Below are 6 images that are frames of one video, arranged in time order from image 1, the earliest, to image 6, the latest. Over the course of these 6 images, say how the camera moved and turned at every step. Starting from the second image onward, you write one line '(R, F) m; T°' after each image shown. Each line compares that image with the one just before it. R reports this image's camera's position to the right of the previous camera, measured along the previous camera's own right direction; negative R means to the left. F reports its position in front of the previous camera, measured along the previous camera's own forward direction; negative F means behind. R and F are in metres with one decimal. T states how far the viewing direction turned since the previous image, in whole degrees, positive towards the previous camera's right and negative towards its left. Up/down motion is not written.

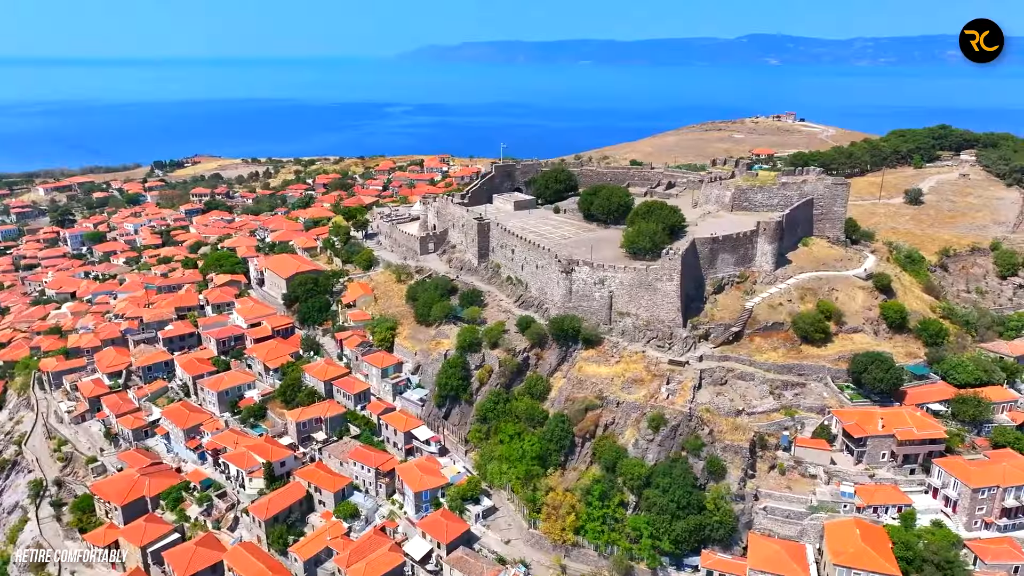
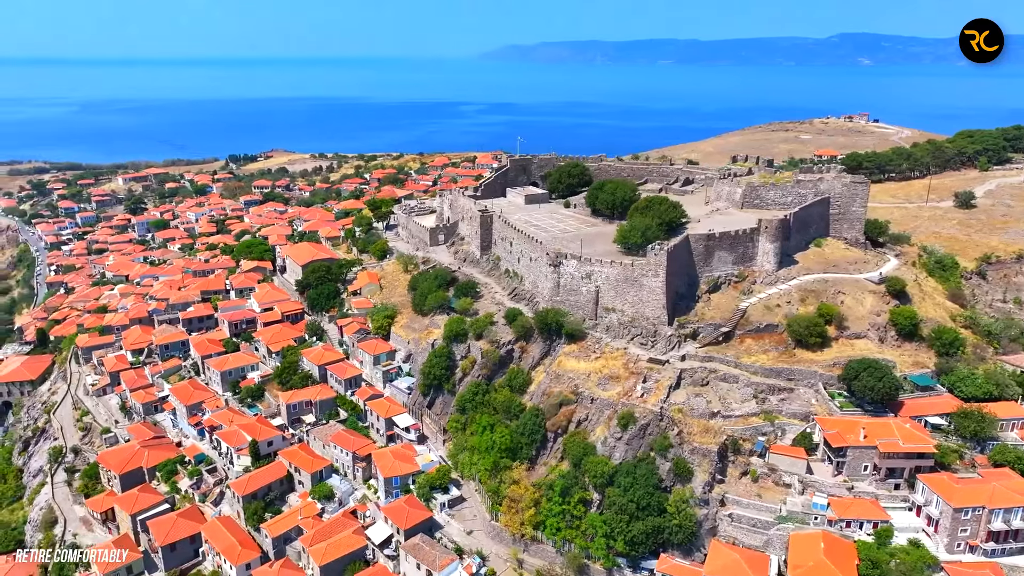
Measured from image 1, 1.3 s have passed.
(+3.4, +0.4) m; -6°
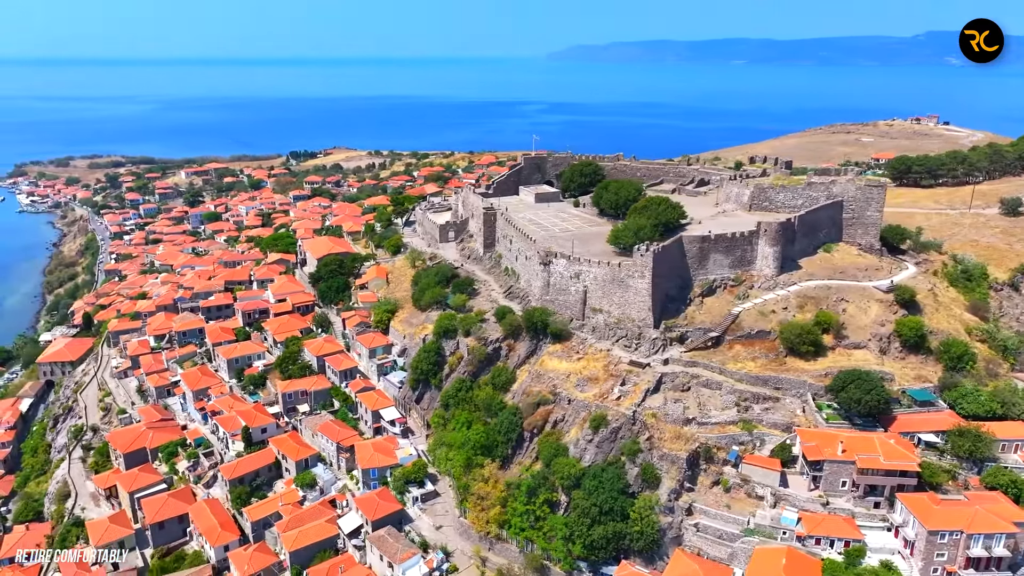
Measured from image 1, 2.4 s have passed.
(+2.9, +0.2) m; -5°
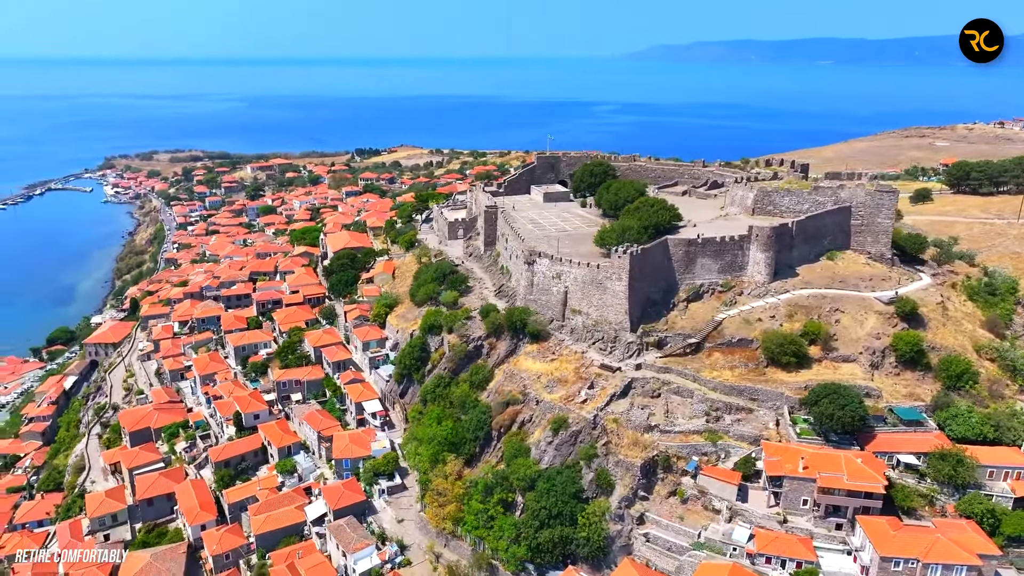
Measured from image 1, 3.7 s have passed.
(+3.5, +0.3) m; -6°
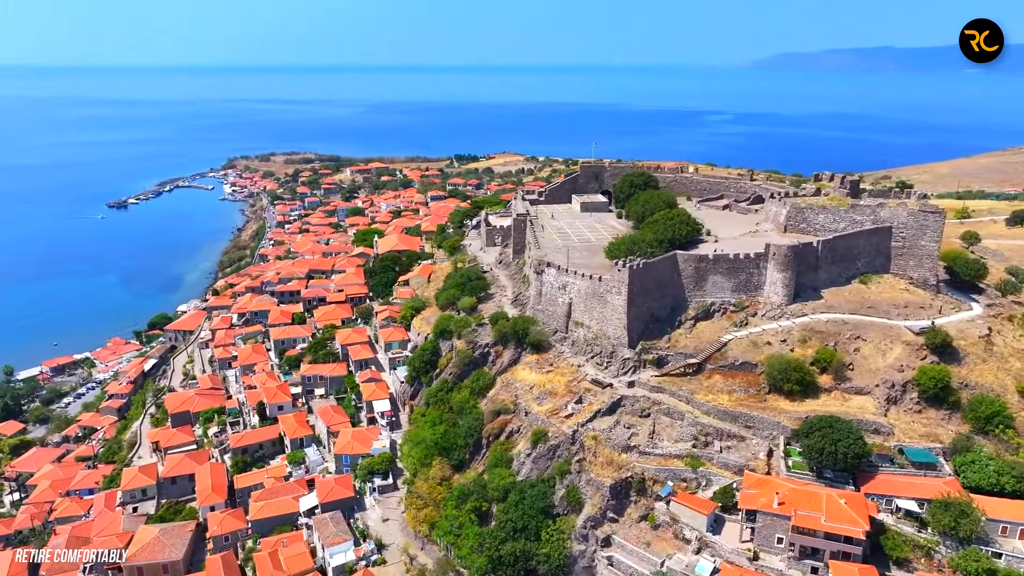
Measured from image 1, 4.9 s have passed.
(+3.8, +0.4) m; -8°
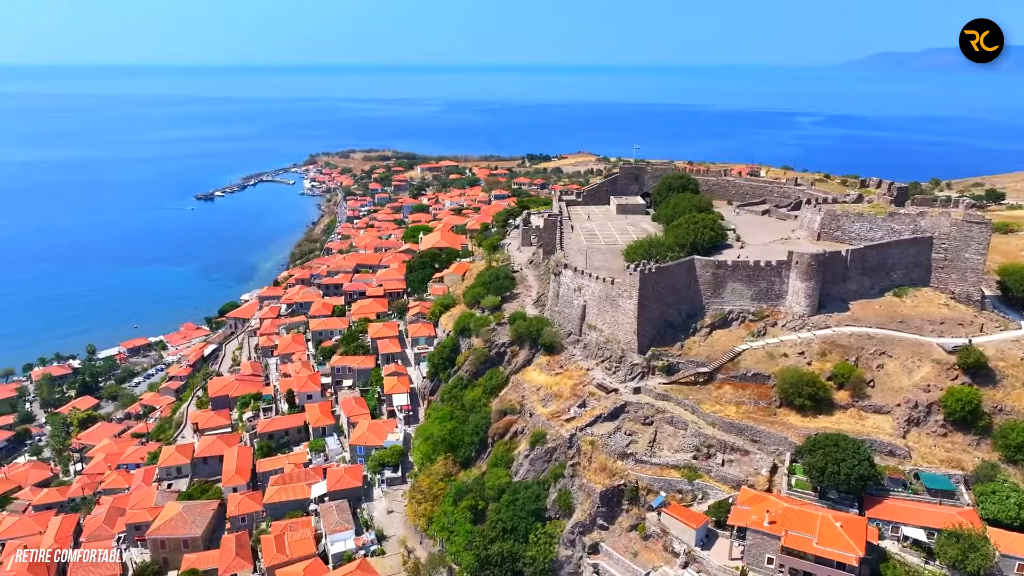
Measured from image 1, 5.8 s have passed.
(+2.3, +0.2) m; -6°
